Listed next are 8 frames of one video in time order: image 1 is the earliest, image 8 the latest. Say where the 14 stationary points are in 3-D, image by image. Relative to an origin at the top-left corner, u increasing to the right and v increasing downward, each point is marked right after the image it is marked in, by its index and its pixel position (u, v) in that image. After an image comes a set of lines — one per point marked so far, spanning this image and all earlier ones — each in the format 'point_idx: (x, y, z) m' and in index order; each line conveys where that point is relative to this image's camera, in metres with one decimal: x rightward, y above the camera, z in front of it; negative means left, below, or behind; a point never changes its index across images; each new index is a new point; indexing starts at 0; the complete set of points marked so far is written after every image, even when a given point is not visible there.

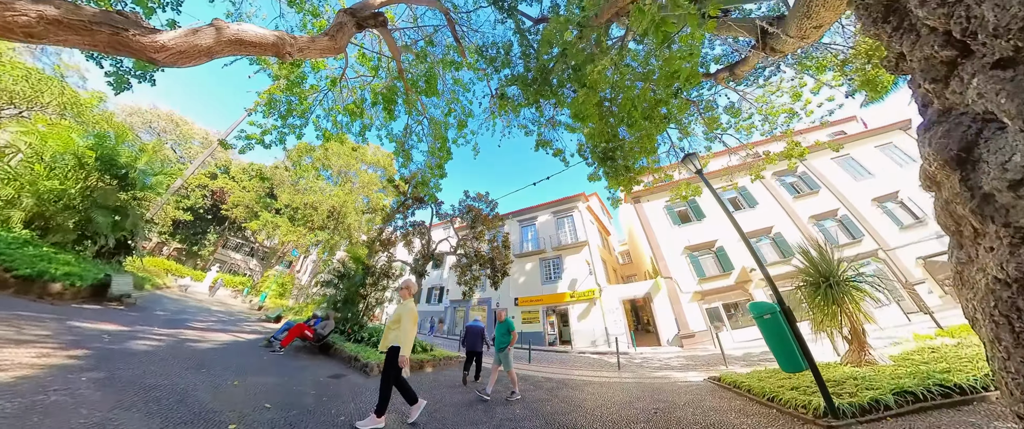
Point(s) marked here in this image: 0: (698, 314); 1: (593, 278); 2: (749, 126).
0: (+7.6, -4.0, +10.5) m
1: (+3.7, -3.0, +12.2) m
2: (+7.8, +2.9, +8.8) m
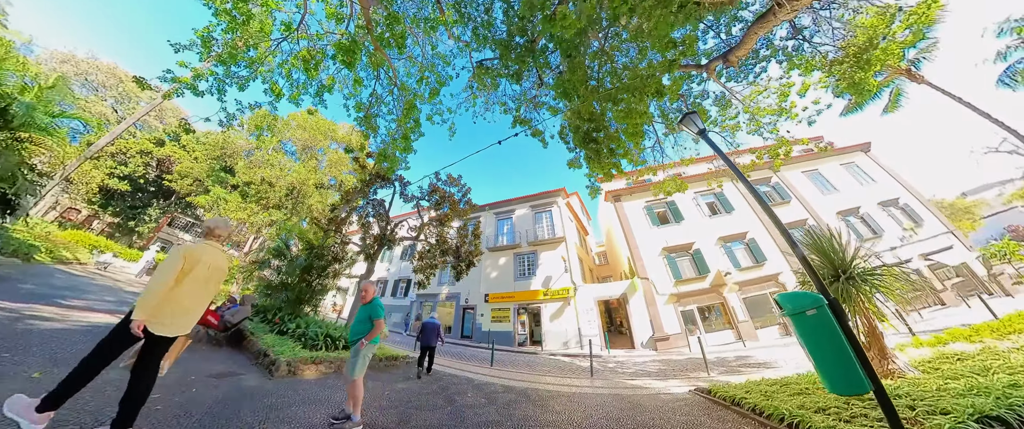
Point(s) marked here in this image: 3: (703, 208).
0: (+6.3, -3.9, +10.2) m
1: (+2.4, -2.7, +11.6) m
2: (+7.2, +2.9, +8.5) m
3: (+9.1, +0.3, +12.6) m
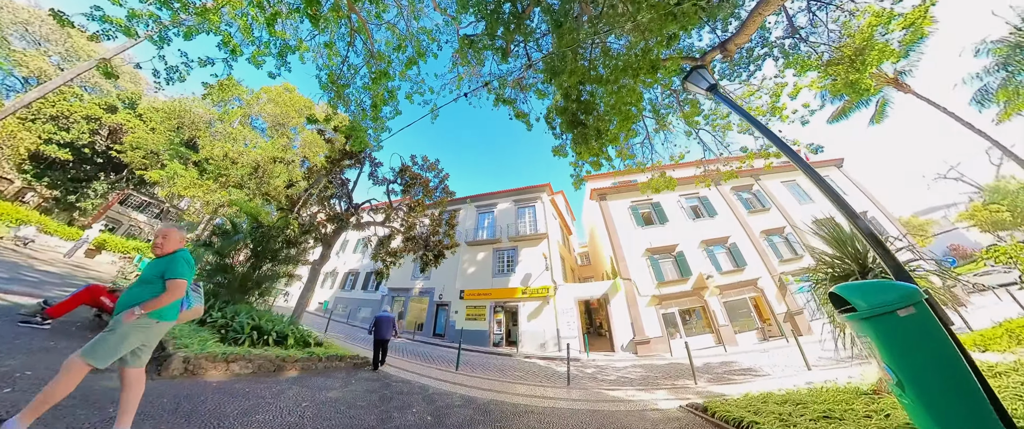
0: (+5.4, -3.9, +9.9) m
1: (+1.5, -2.5, +11.0) m
2: (+6.7, +2.8, +8.3) m
3: (+8.2, +0.1, +12.4) m
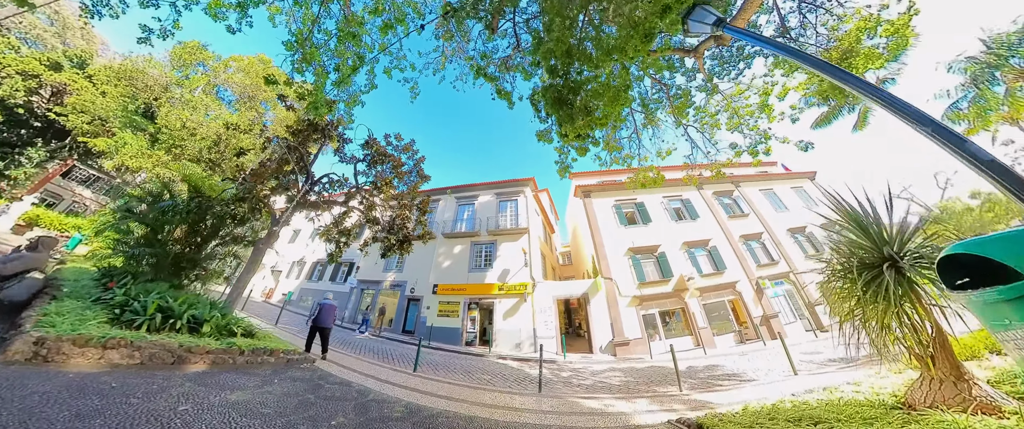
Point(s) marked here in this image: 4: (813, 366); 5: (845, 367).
0: (+4.5, -3.9, +9.6) m
1: (+0.6, -2.2, +10.5) m
2: (+6.2, +2.8, +8.1) m
3: (+7.4, +0.1, +12.3) m
4: (+6.2, -3.0, +5.4) m
5: (+6.3, -2.8, +5.0) m
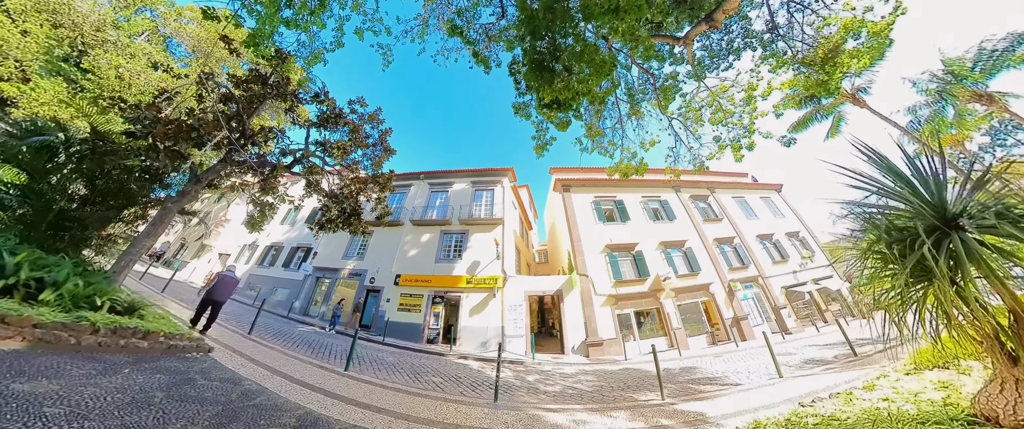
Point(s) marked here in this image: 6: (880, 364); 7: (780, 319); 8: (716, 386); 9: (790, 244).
0: (+3.4, -3.7, +9.2) m
1: (-0.5, -1.8, +9.8) m
2: (+5.5, +2.9, +7.8) m
3: (+6.2, +0.1, +12.1) m
4: (+5.4, -3.0, +5.2) m
5: (+5.5, -2.7, +4.7) m
6: (+6.0, -2.3, +4.3) m
7: (+10.9, -4.2, +10.5) m
8: (+3.2, -2.6, +4.0) m
9: (+15.4, -1.6, +14.6) m
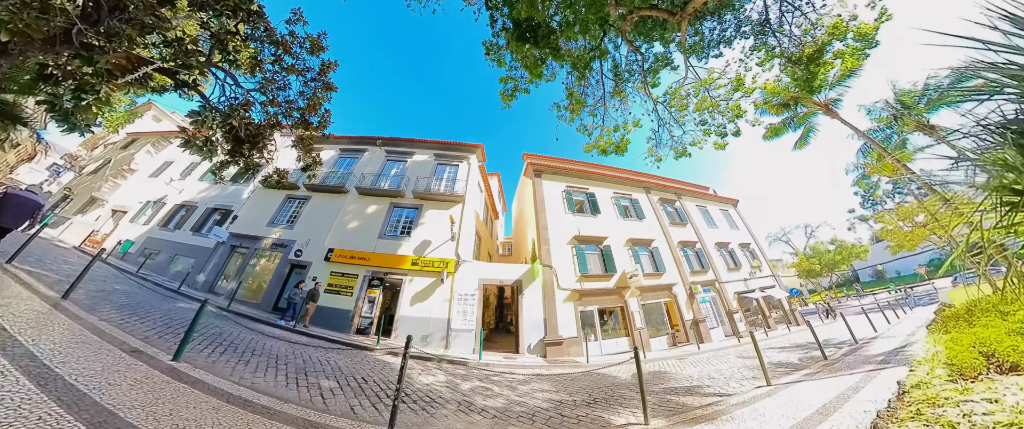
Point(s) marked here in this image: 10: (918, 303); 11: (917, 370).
0: (+1.9, -3.3, +8.4) m
1: (-1.8, -1.1, +8.6) m
2: (+4.8, +3.0, +7.2) m
3: (+4.7, +0.3, +11.6) m
4: (+4.4, -2.8, +4.6) m
5: (+4.6, -2.6, +4.2) m
6: (+5.1, -2.3, +3.9) m
7: (+9.1, -4.5, +10.6) m
8: (+2.3, -2.3, +3.3) m
9: (+13.3, -2.2, +15.2) m
10: (+20.5, -4.5, +13.3) m
11: (+4.2, -1.6, +2.7) m
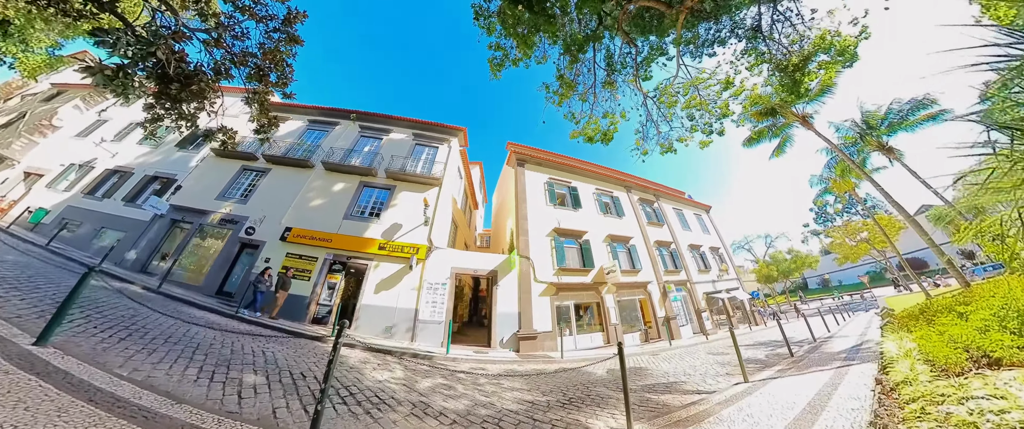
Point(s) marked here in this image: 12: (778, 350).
0: (+1.0, -3.0, +8.2) m
1: (-2.5, -0.6, +8.1) m
2: (+4.4, +3.1, +7.1) m
3: (+3.9, +0.5, +11.5) m
4: (+3.9, -2.8, +4.6) m
5: (+4.1, -2.6, +4.2) m
6: (+4.7, -2.3, +3.9) m
7: (+8.0, -4.6, +11.0) m
8: (+2.0, -2.2, +3.1) m
9: (+12.0, -2.5, +15.8) m
10: (+19.2, -5.2, +14.4) m
11: (+3.9, -1.6, +2.7) m
12: (+6.3, -3.2, +6.2) m
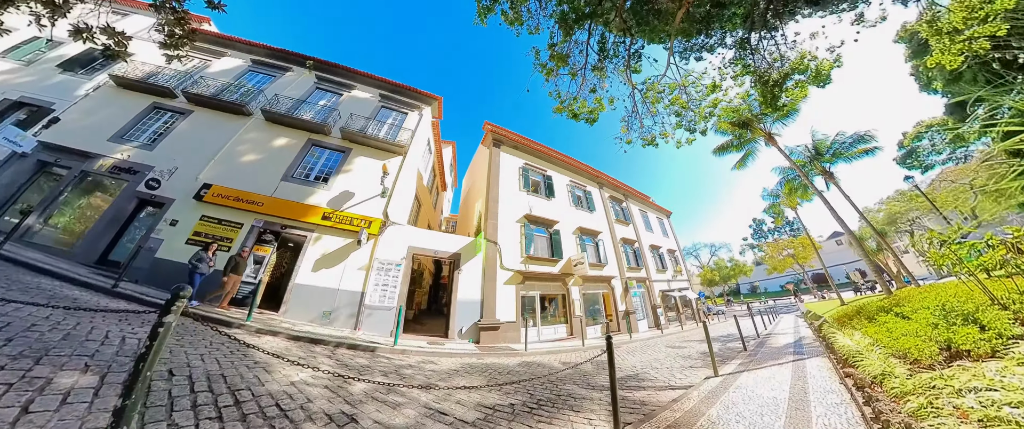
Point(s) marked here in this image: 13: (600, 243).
0: (-0.1, -2.6, +7.8) m
1: (-3.4, +0.2, +7.1) m
2: (+3.9, +3.2, +7.0) m
3: (+2.6, +0.8, +11.3) m
4: (+3.1, -2.7, +4.6) m
5: (+3.5, -2.6, +4.2) m
6: (+4.1, -2.4, +3.9) m
7: (+6.3, -4.6, +11.4) m
8: (+1.5, -2.0, +2.8) m
9: (+9.9, -2.7, +16.7) m
10: (+16.9, -6.1, +16.3) m
11: (+3.6, -1.6, +2.6) m
12: (+5.3, -3.3, +6.5) m
13: (+3.6, -1.3, +10.8) m
